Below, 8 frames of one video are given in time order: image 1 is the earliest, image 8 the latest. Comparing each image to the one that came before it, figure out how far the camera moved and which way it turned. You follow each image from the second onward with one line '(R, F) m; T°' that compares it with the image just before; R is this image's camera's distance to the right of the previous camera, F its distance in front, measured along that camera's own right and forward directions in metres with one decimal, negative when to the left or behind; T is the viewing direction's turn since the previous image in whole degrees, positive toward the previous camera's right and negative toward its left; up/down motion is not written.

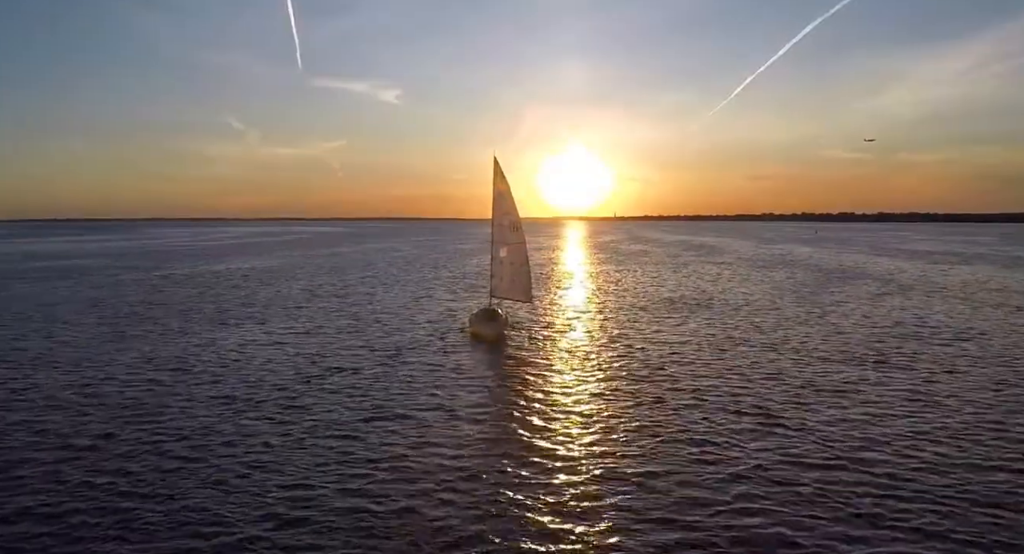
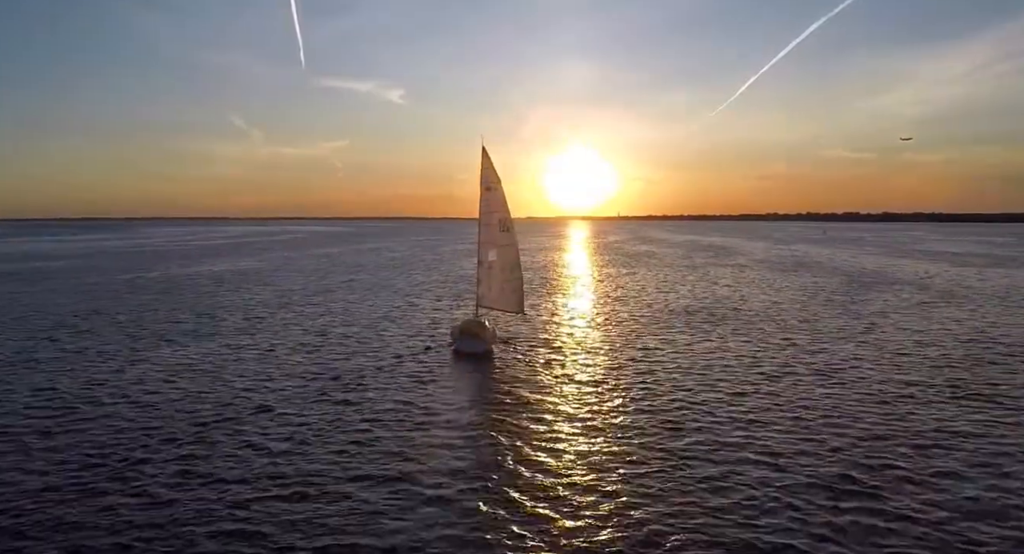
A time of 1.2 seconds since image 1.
(+0.6, +5.8) m; 0°
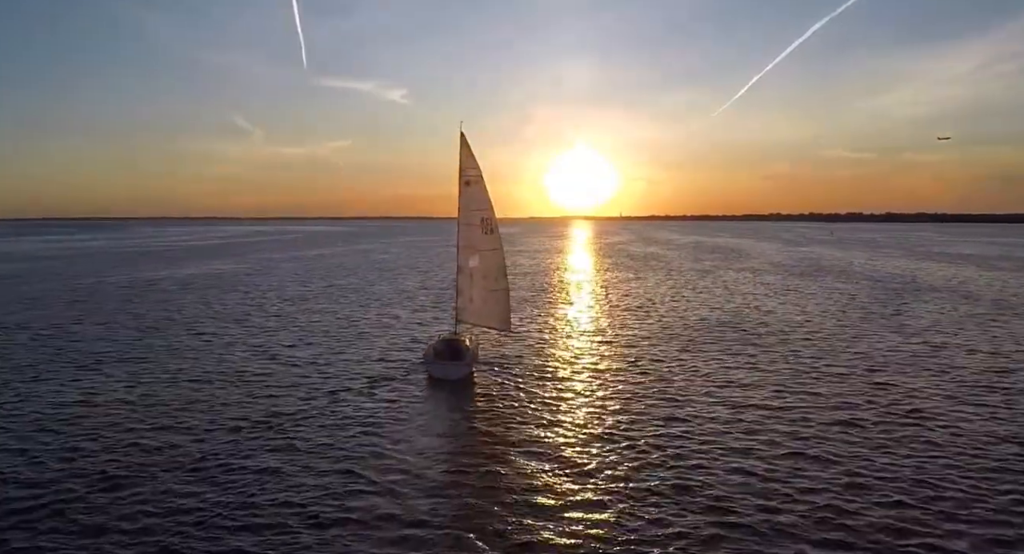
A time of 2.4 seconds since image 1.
(+0.7, +5.7) m; 0°
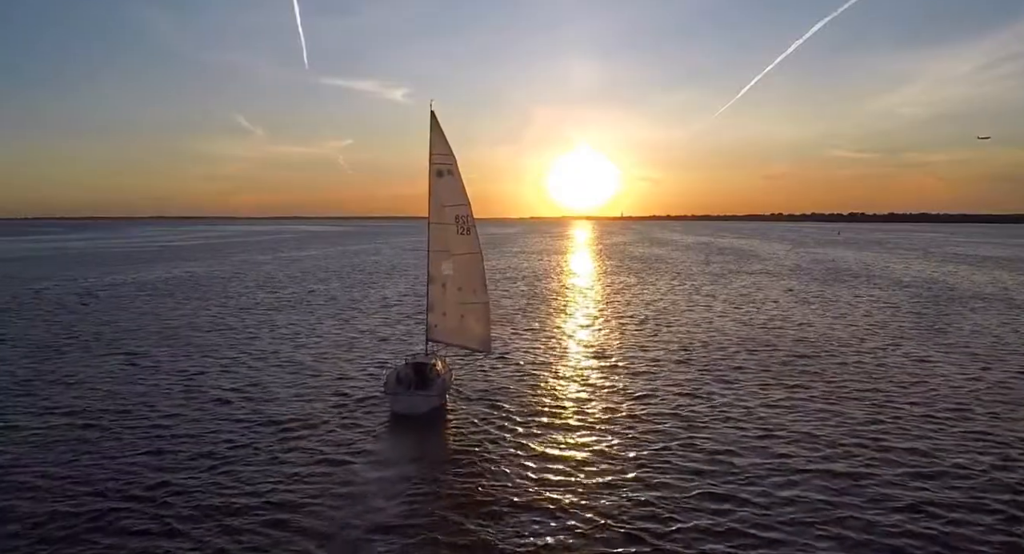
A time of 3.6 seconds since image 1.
(+0.7, +5.3) m; 0°
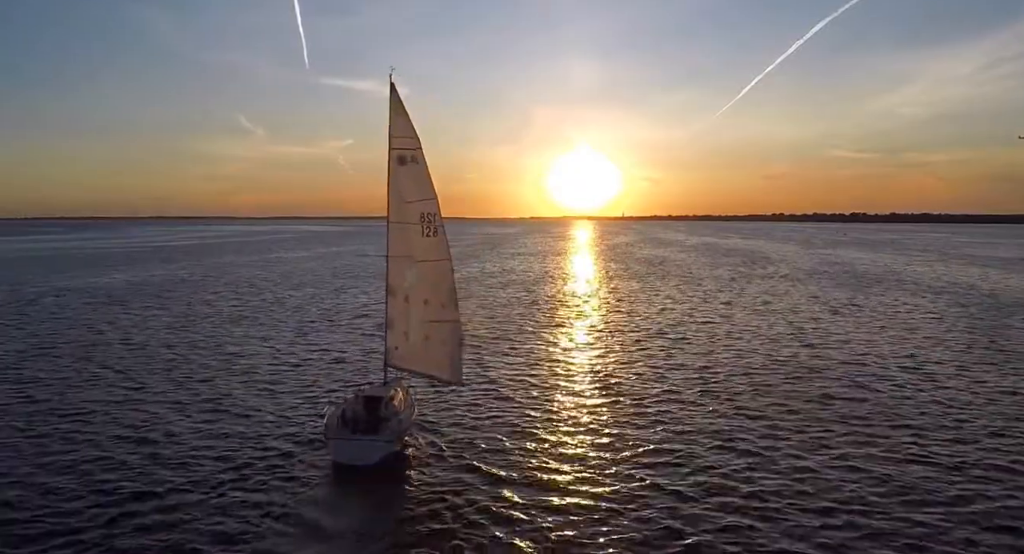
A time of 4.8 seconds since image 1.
(+0.6, +4.7) m; 0°
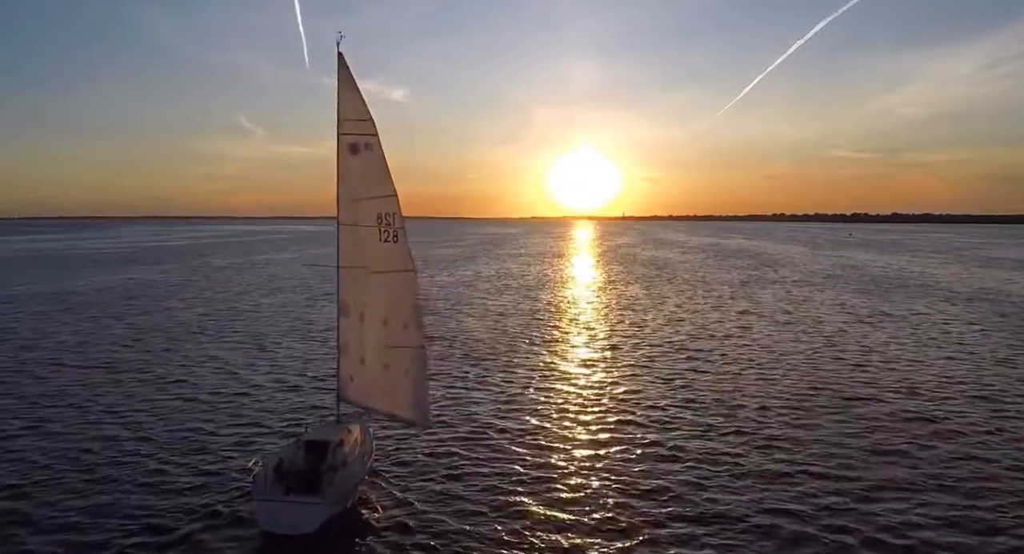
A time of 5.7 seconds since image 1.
(+0.4, +3.7) m; 0°
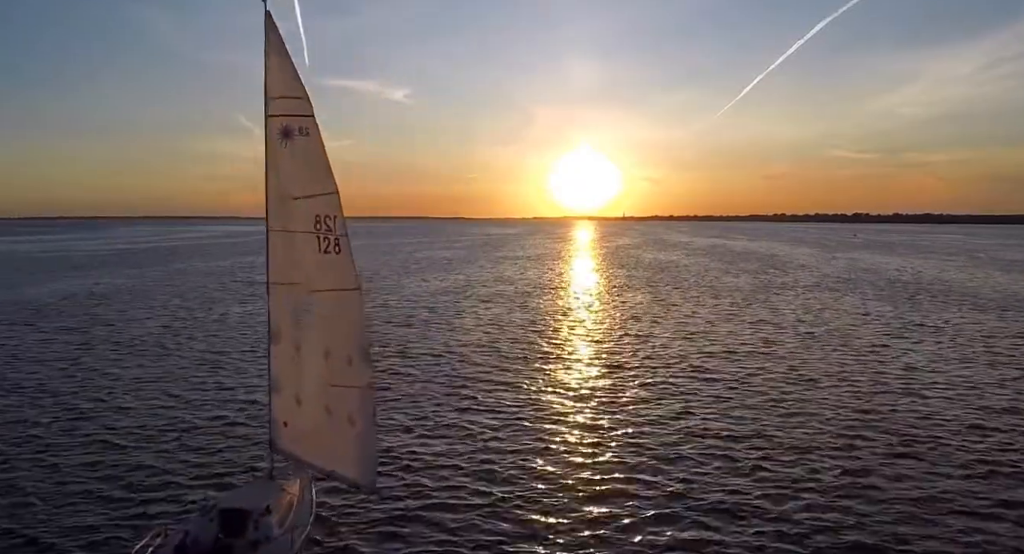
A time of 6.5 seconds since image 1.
(+0.4, +3.2) m; 0°
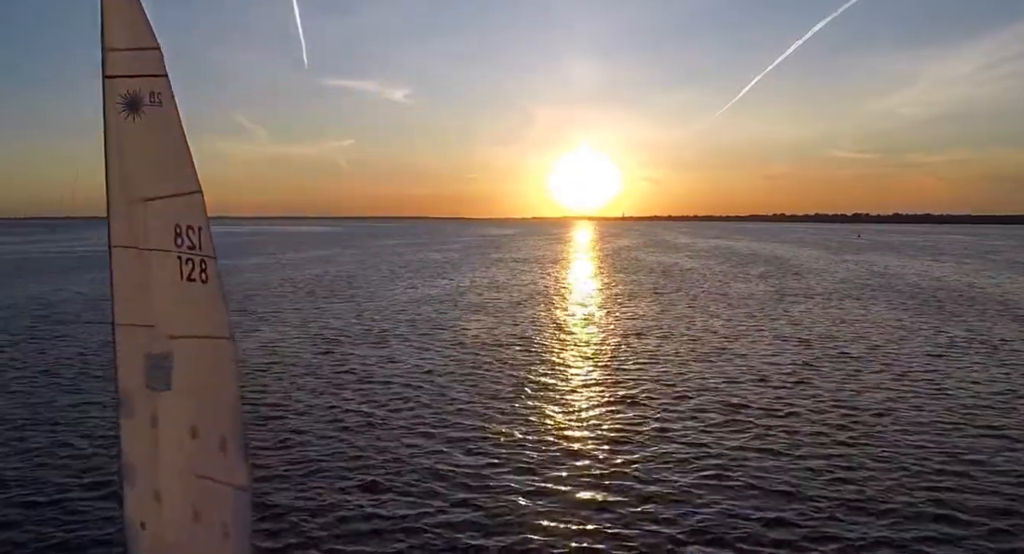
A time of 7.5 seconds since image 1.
(+0.5, +3.6) m; 0°
